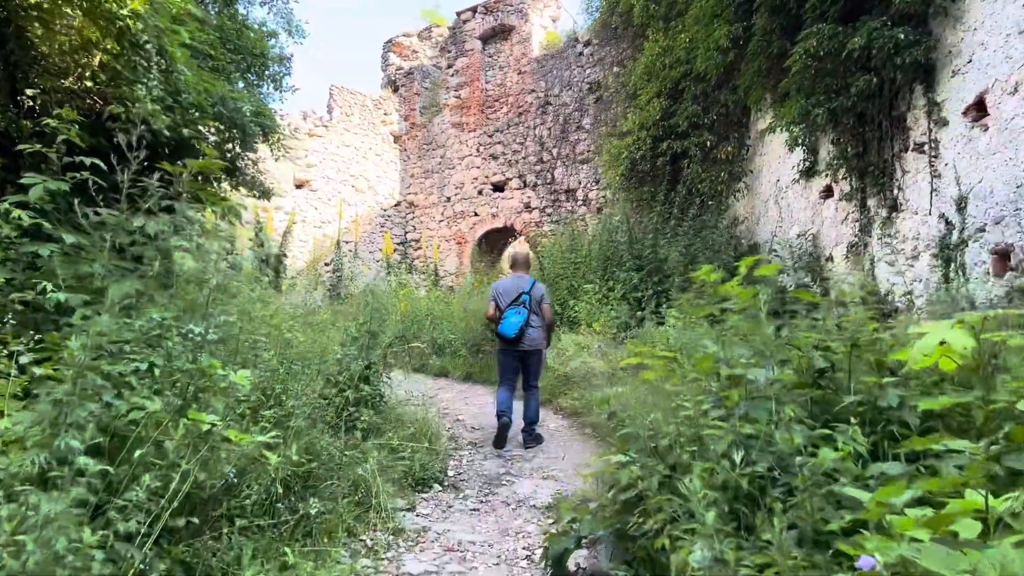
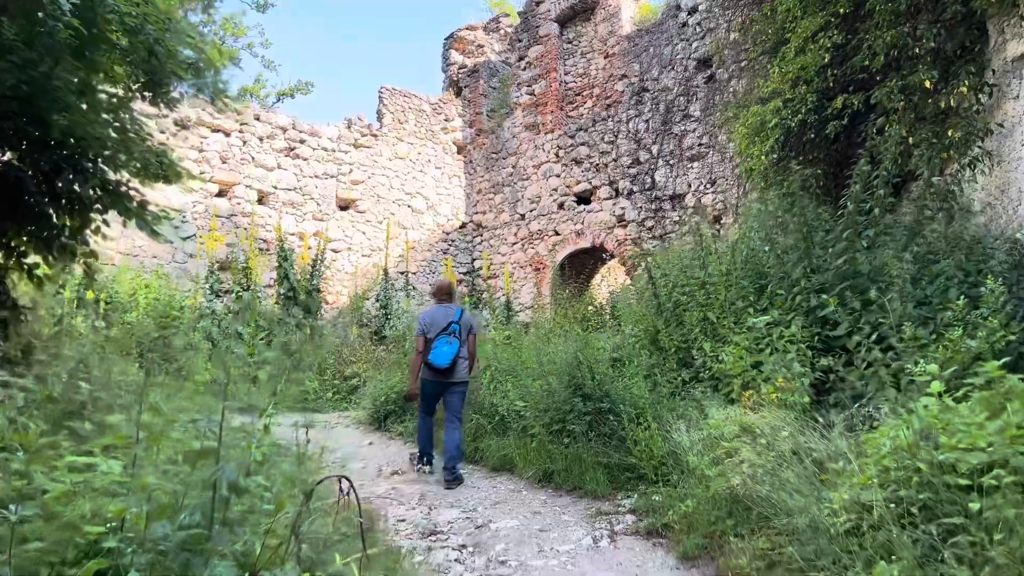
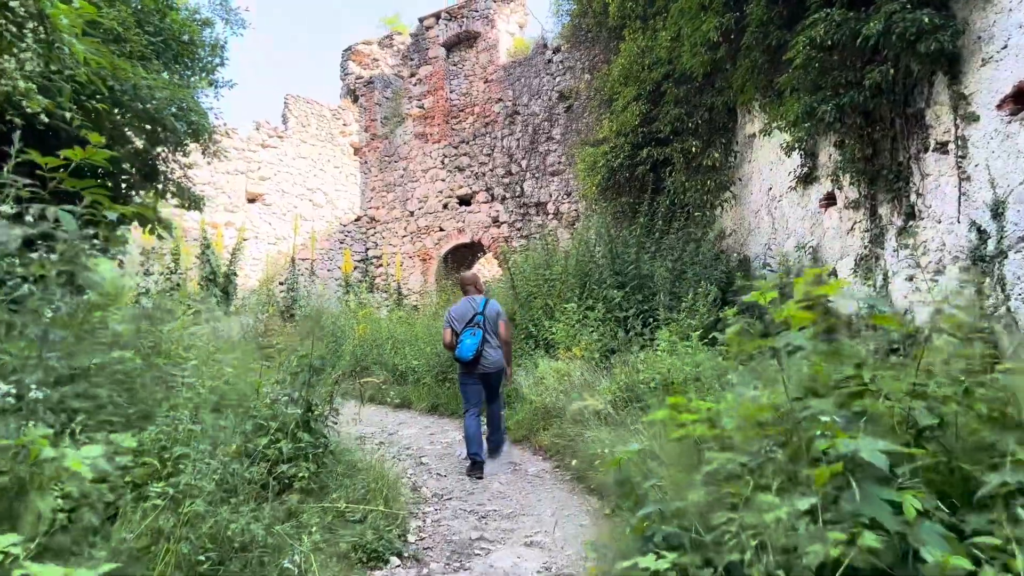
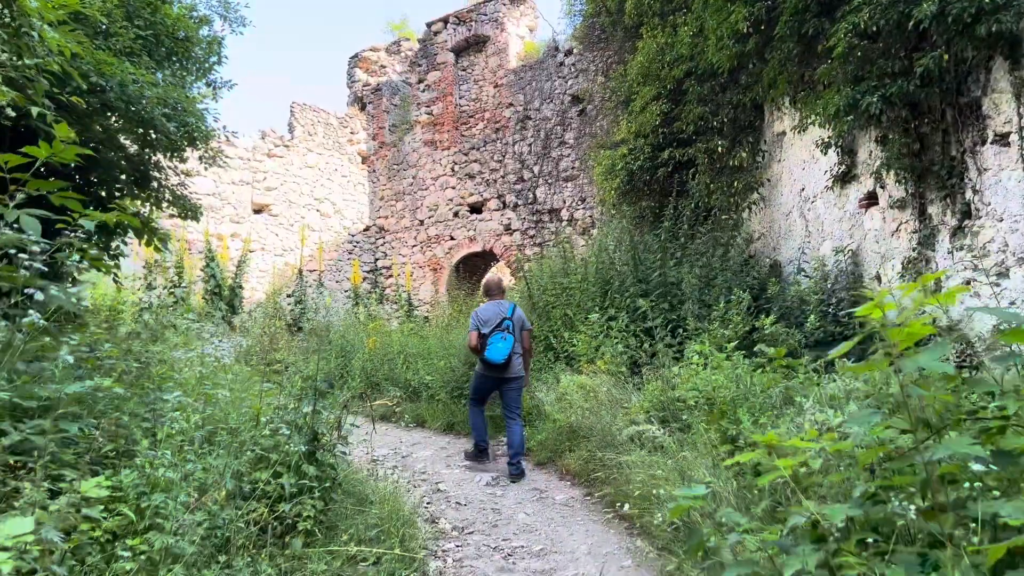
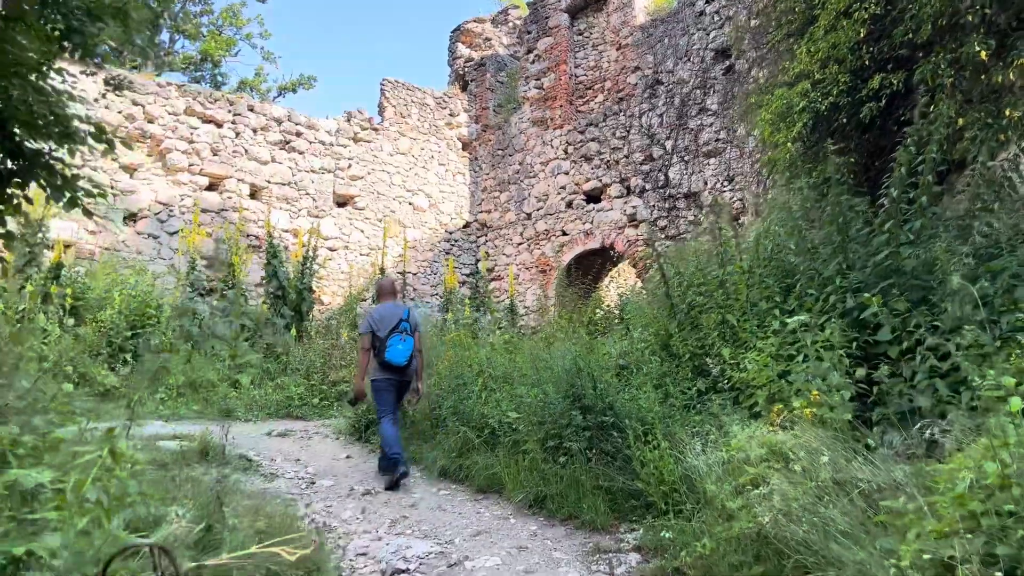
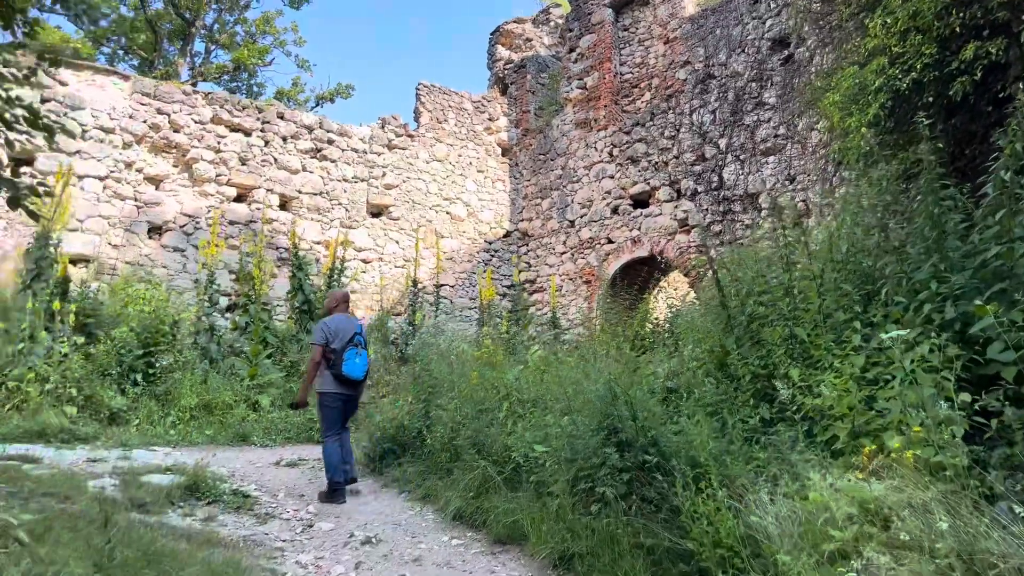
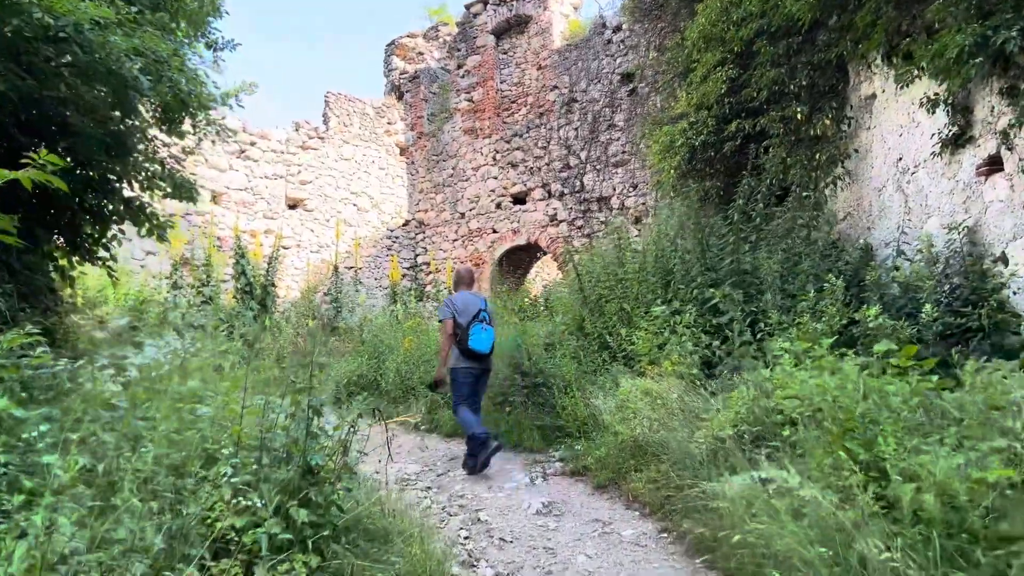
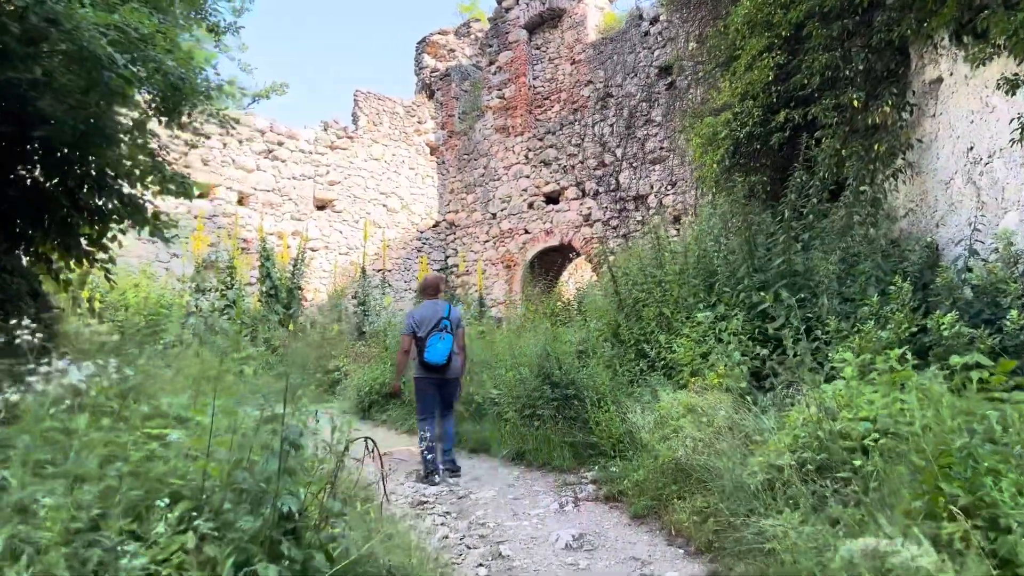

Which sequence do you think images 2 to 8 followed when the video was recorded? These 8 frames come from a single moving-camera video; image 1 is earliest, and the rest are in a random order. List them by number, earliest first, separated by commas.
3, 4, 7, 8, 2, 5, 6
